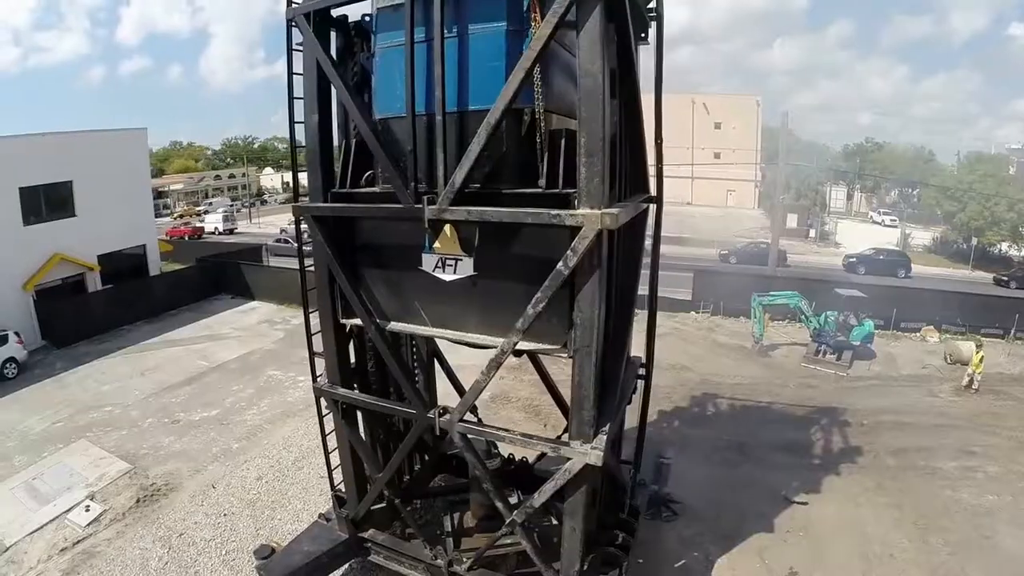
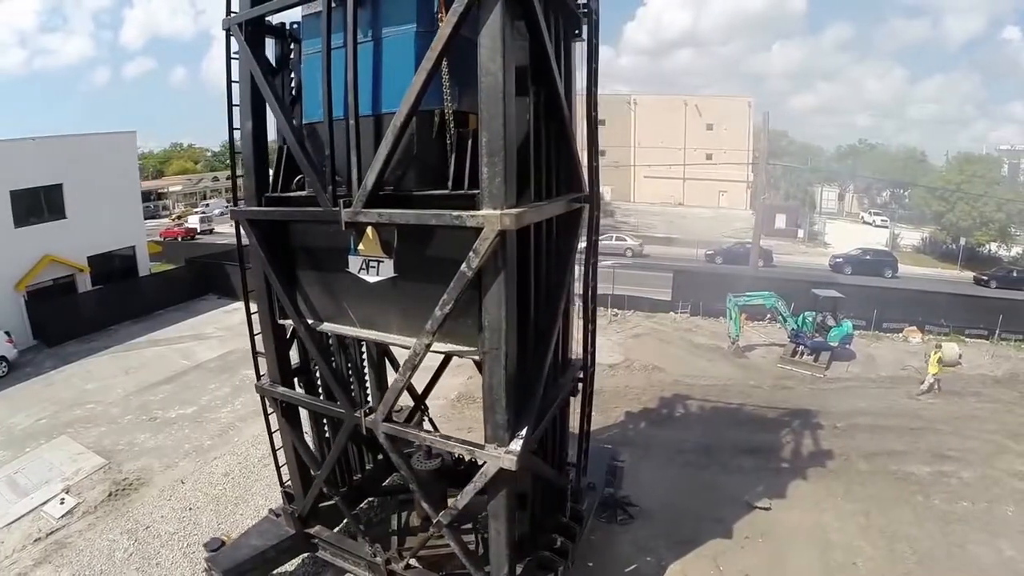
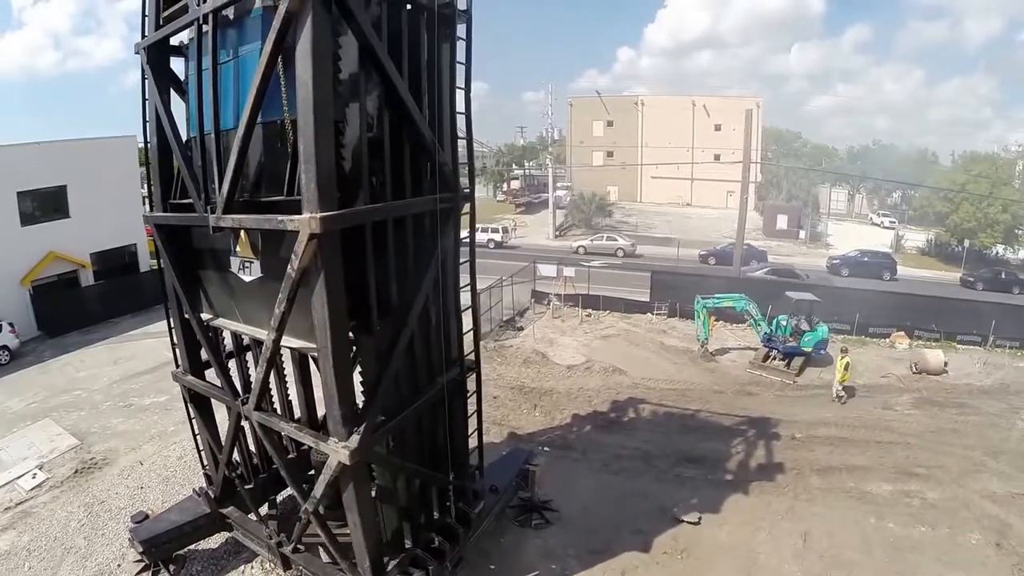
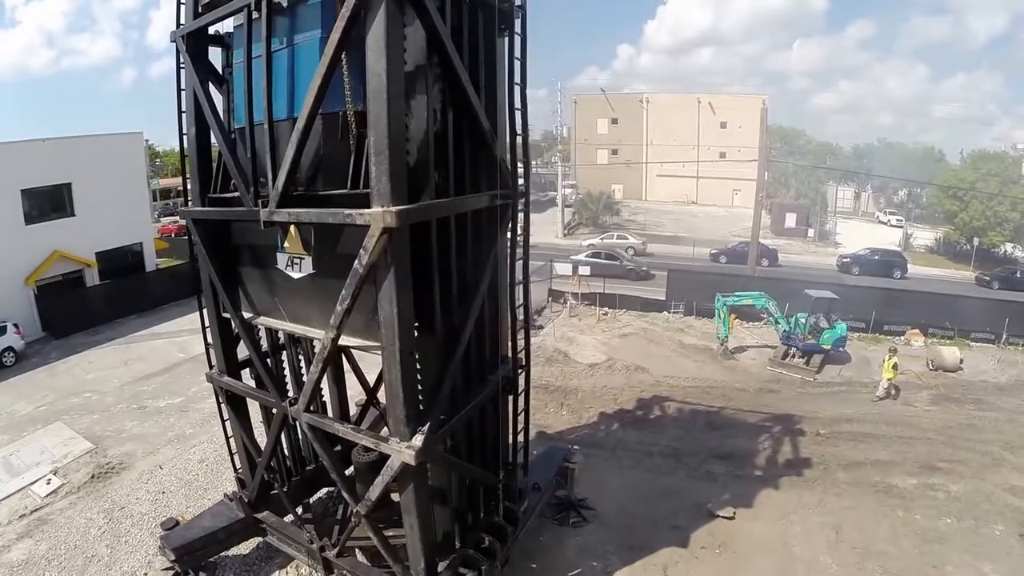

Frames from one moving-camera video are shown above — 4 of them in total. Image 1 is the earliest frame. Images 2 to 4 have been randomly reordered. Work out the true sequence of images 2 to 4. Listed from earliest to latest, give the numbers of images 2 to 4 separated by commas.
2, 4, 3
